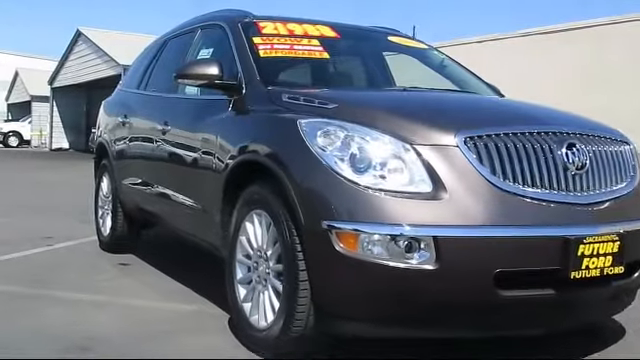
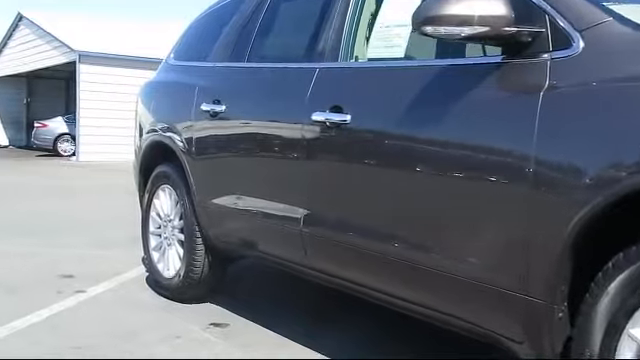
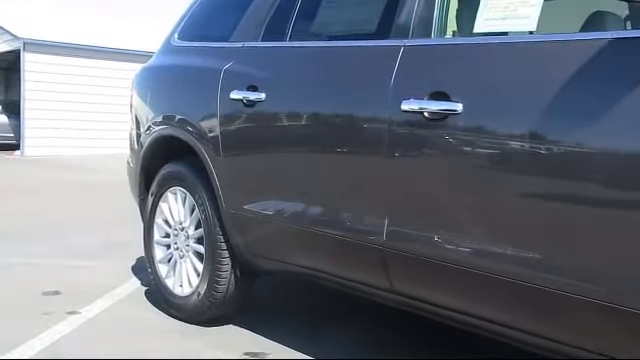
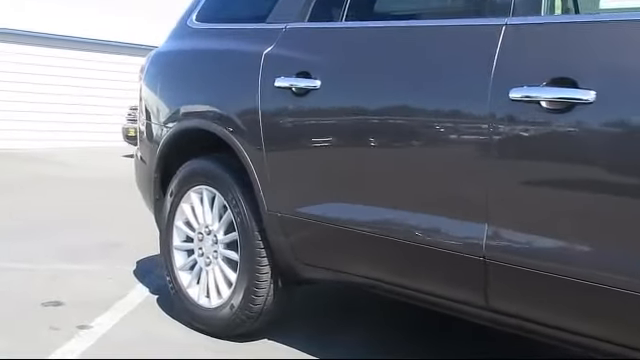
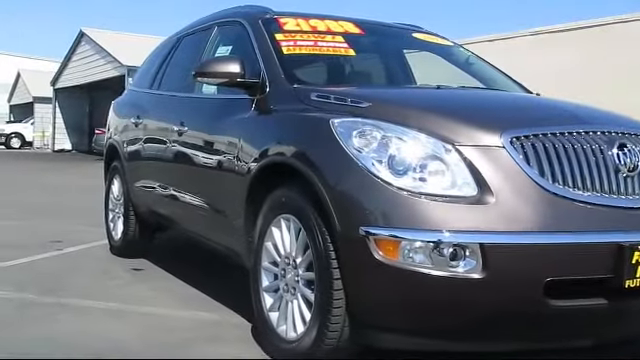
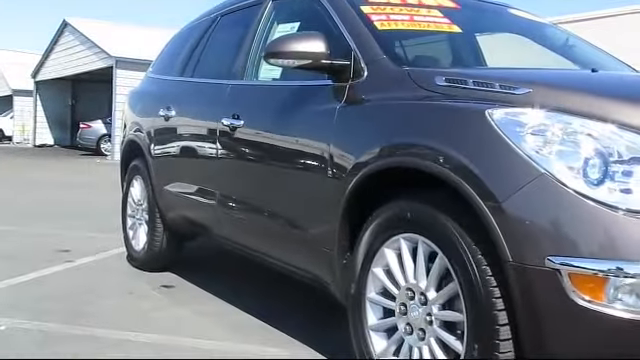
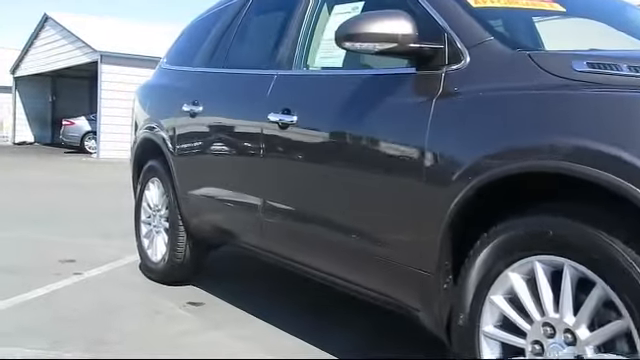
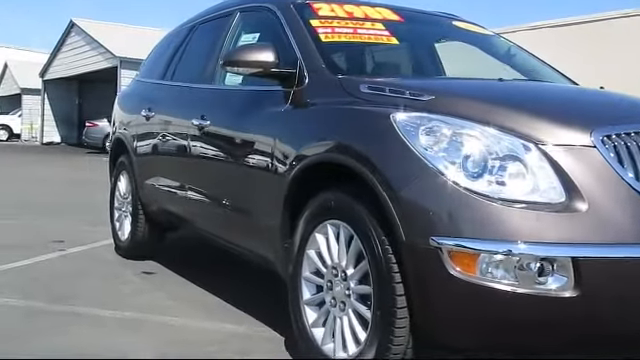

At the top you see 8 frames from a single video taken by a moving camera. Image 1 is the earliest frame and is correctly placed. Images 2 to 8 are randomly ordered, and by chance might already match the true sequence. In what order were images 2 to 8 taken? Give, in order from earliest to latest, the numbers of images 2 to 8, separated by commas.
5, 8, 6, 7, 2, 3, 4
